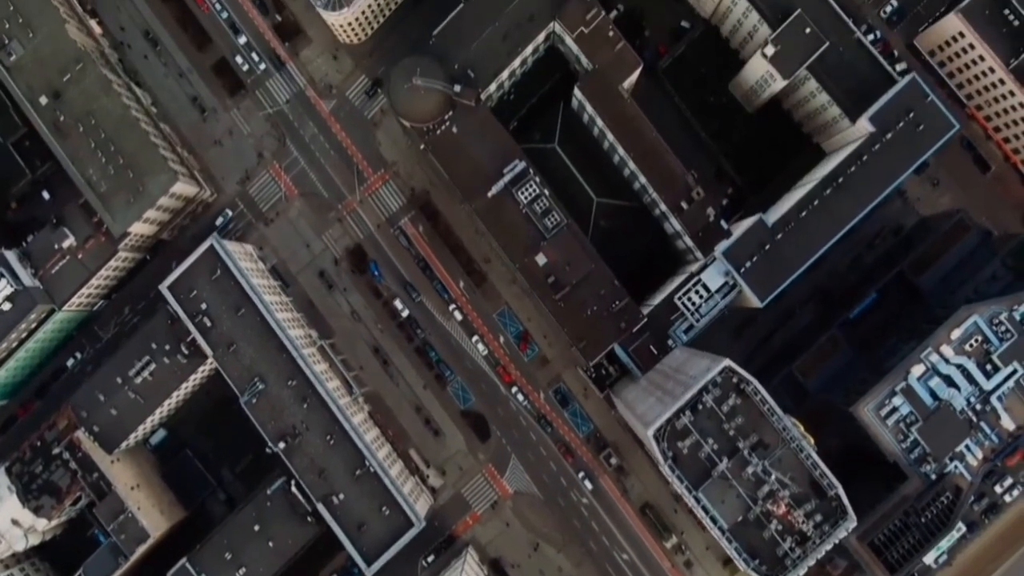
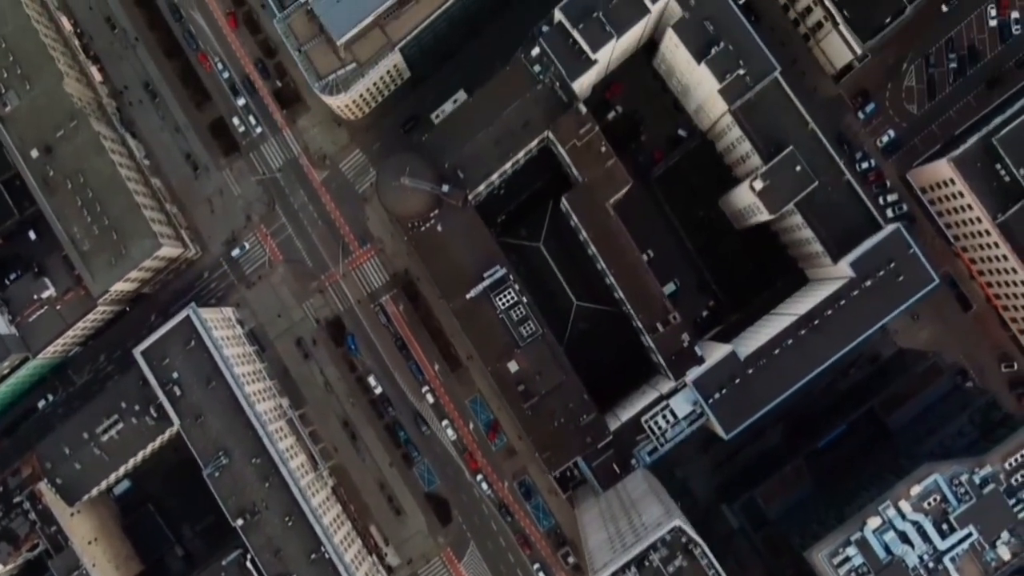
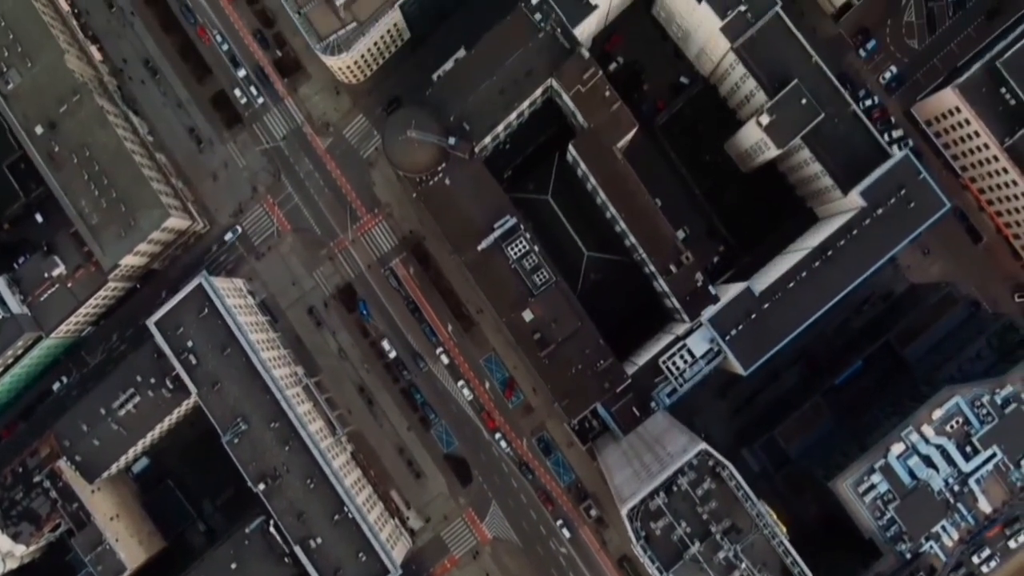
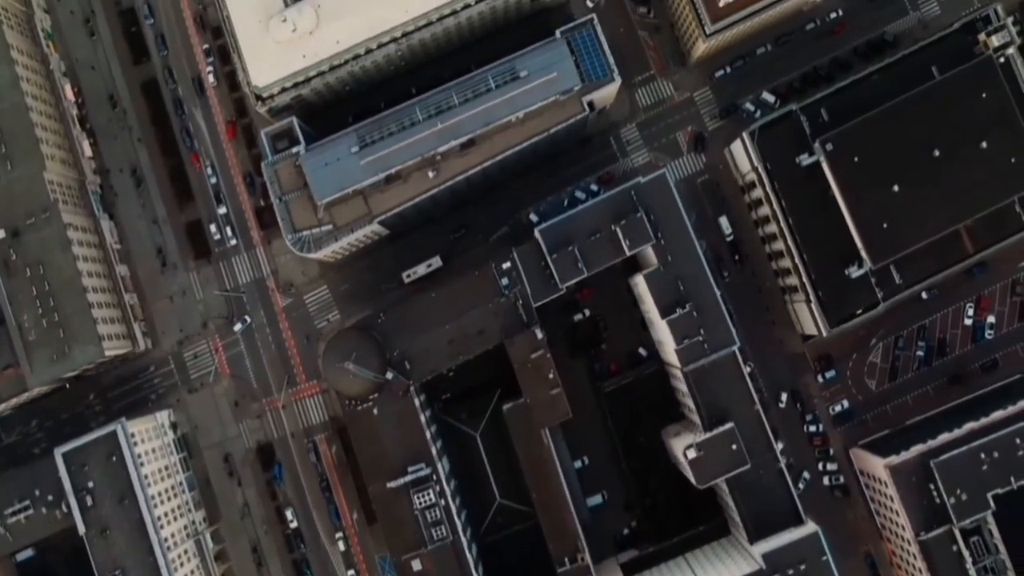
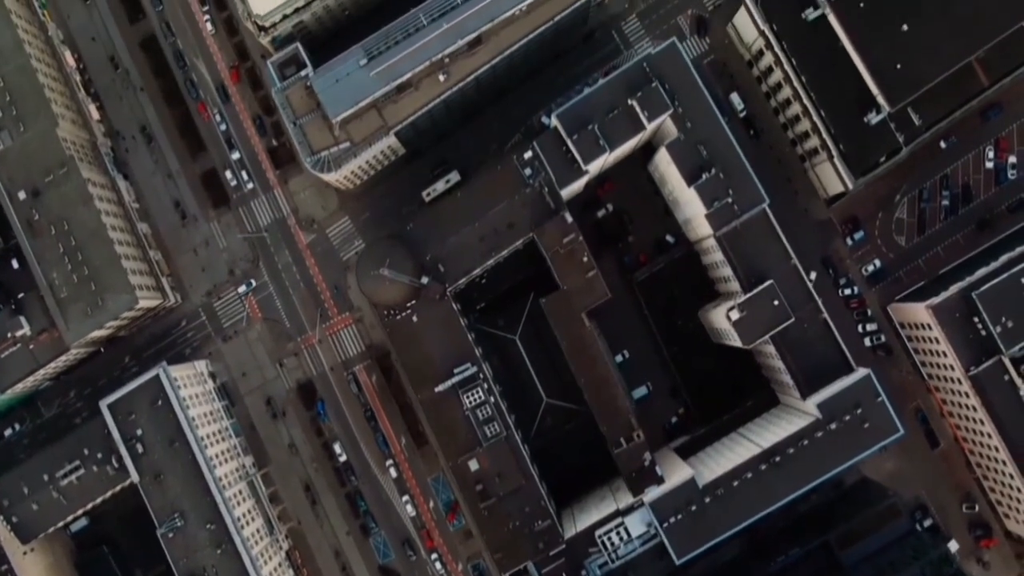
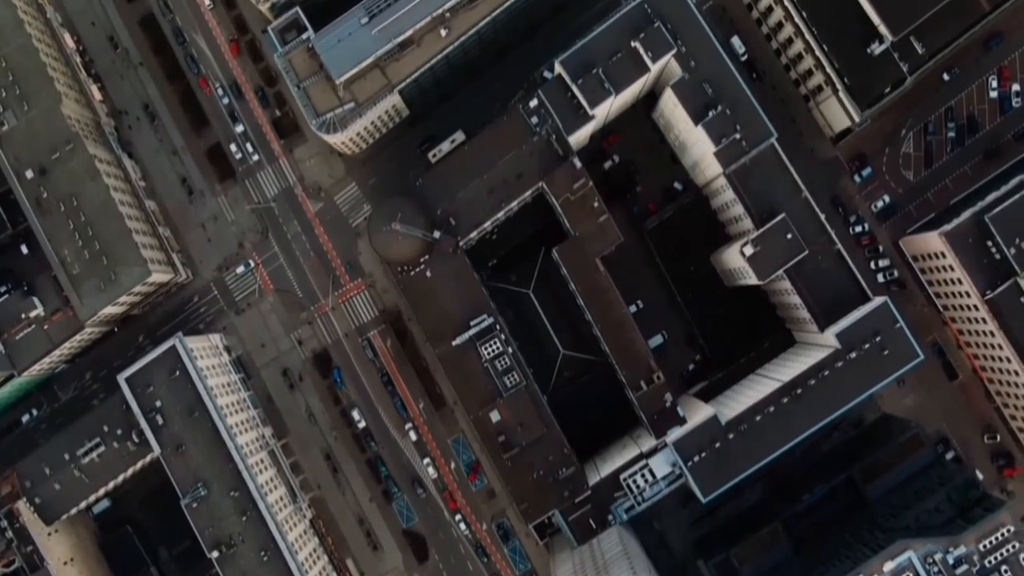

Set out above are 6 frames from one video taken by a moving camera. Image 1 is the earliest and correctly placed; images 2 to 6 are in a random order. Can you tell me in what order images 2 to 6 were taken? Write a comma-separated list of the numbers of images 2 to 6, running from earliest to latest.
3, 2, 6, 5, 4
